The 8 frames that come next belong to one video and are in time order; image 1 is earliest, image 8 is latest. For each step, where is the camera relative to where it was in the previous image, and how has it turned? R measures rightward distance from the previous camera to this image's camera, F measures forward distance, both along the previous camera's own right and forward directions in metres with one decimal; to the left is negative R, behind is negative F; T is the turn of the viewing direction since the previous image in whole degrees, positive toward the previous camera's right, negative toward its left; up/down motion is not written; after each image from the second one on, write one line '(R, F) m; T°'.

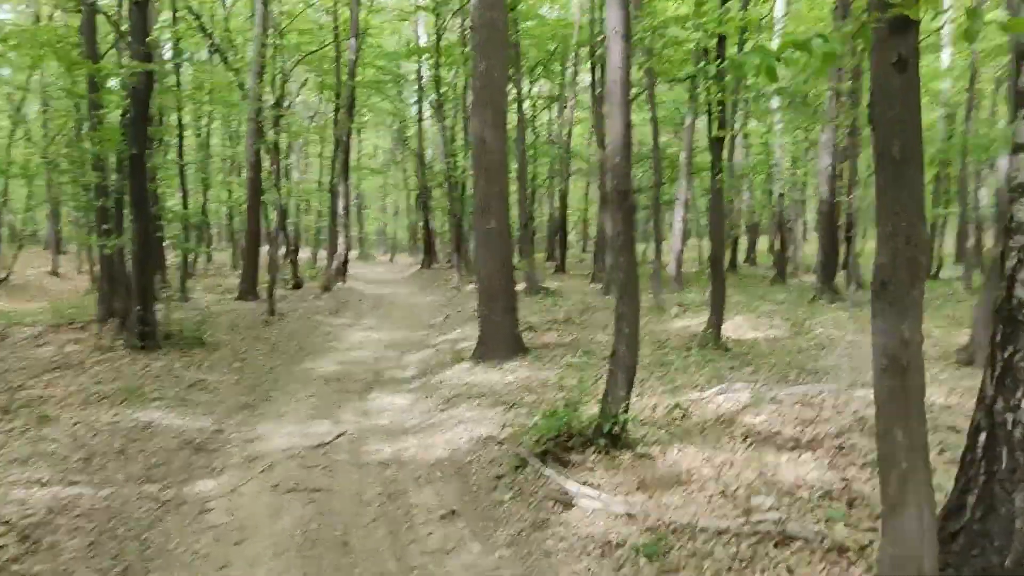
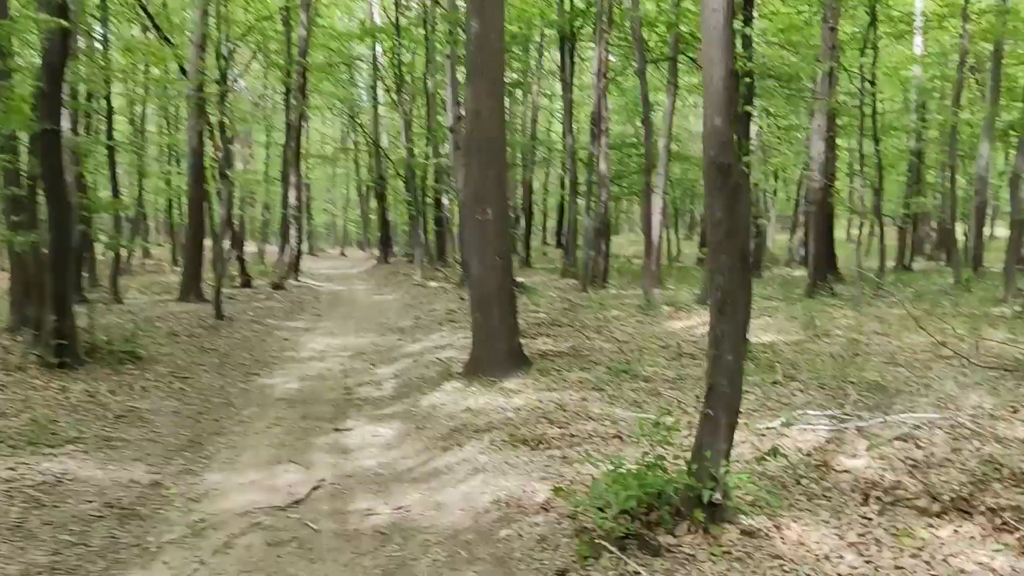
(-0.4, +1.3) m; +3°
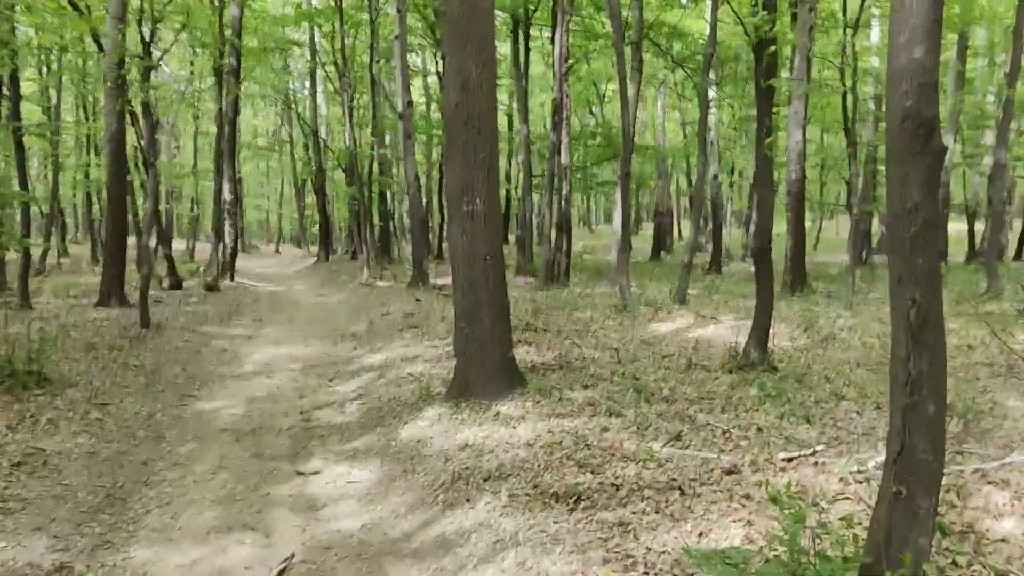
(-0.4, +1.2) m; +4°
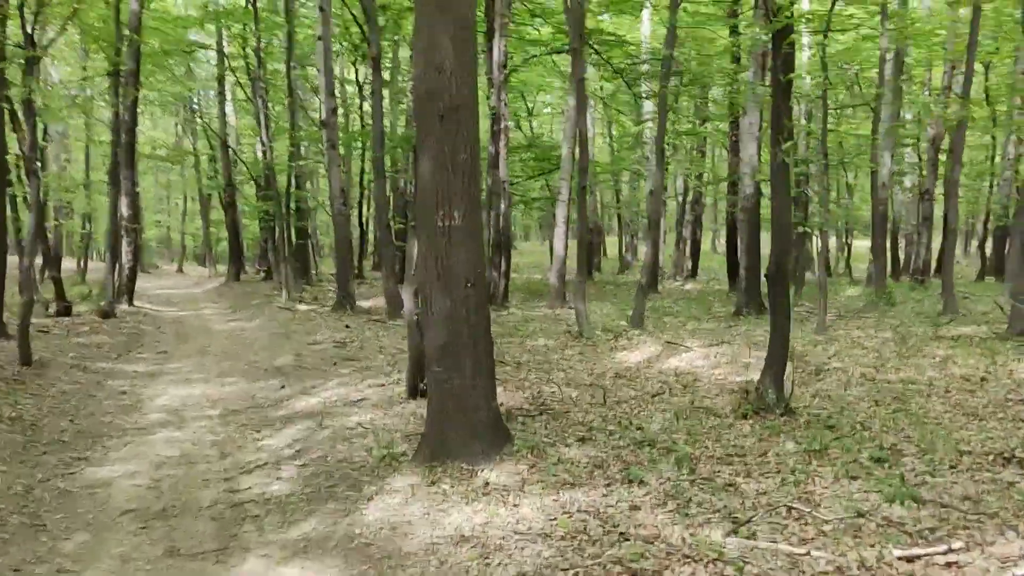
(-0.4, +1.2) m; +6°
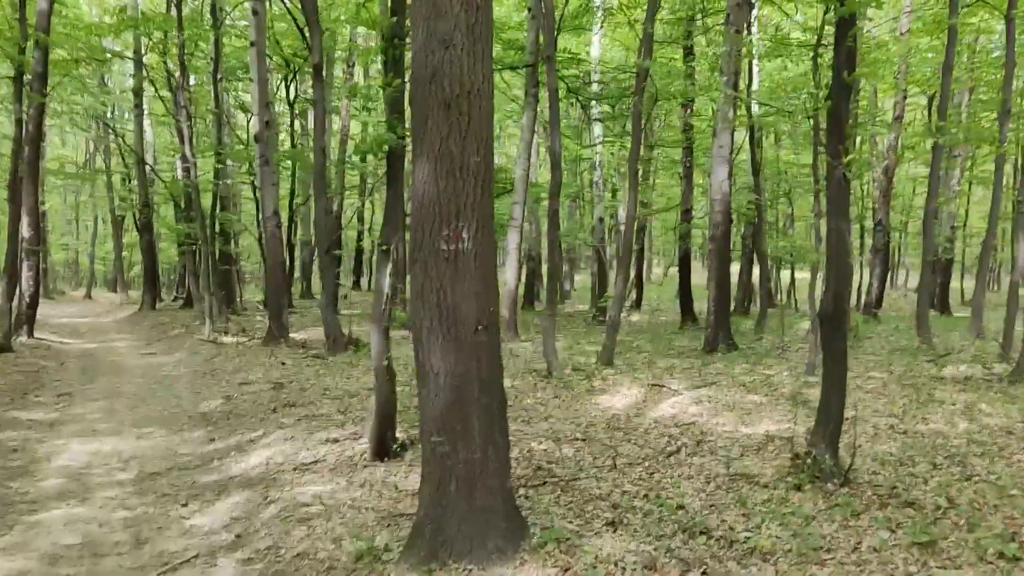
(-0.4, +1.2) m; +5°
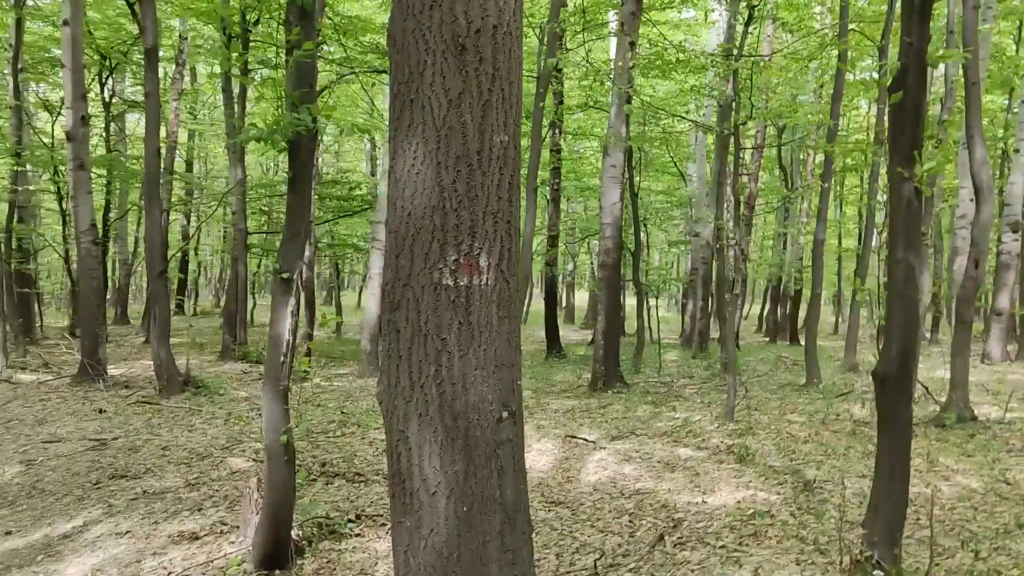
(-0.6, +1.5) m; +11°
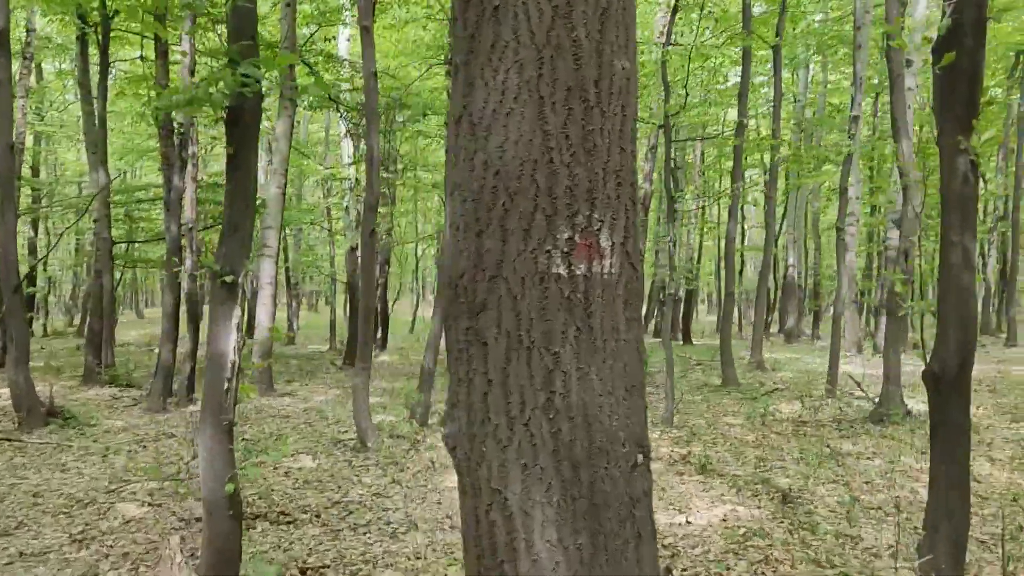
(-0.5, +0.7) m; +8°
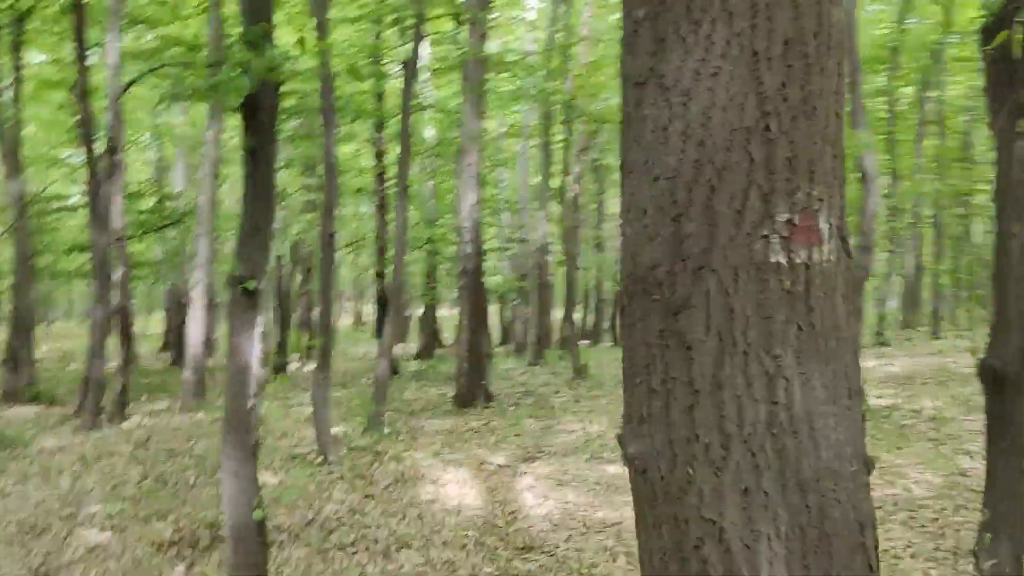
(-0.4, +0.3) m; +5°
